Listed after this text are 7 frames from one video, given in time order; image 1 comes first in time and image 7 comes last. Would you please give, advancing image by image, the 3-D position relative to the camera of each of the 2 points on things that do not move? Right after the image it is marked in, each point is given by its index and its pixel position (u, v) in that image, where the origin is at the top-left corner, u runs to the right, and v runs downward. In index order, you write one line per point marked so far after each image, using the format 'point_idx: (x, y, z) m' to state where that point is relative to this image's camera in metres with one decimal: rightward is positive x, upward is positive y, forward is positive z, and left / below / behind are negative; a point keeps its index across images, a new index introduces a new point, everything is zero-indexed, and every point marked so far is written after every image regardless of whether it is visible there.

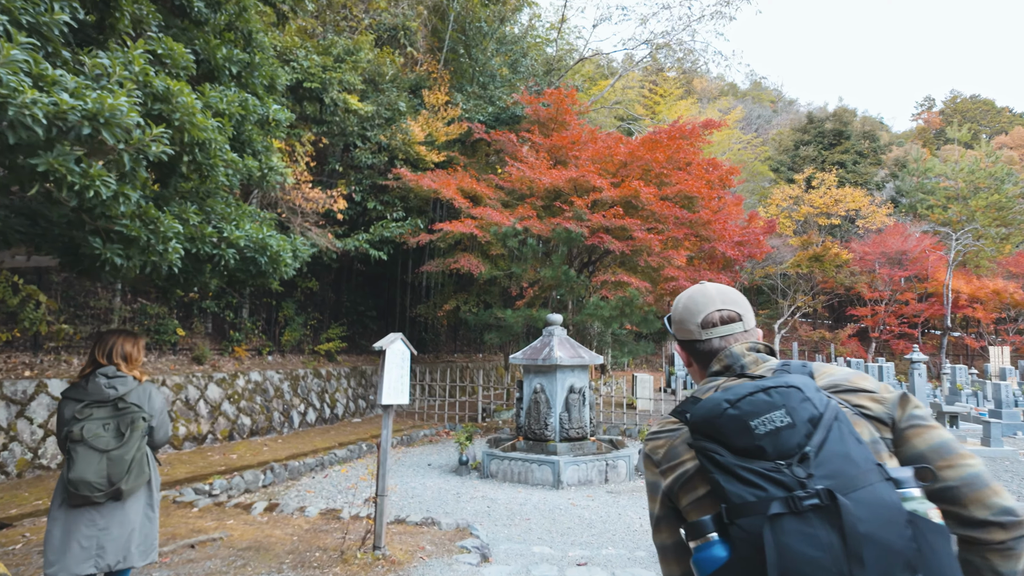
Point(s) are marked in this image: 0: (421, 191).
0: (-1.7, +1.8, +10.7) m
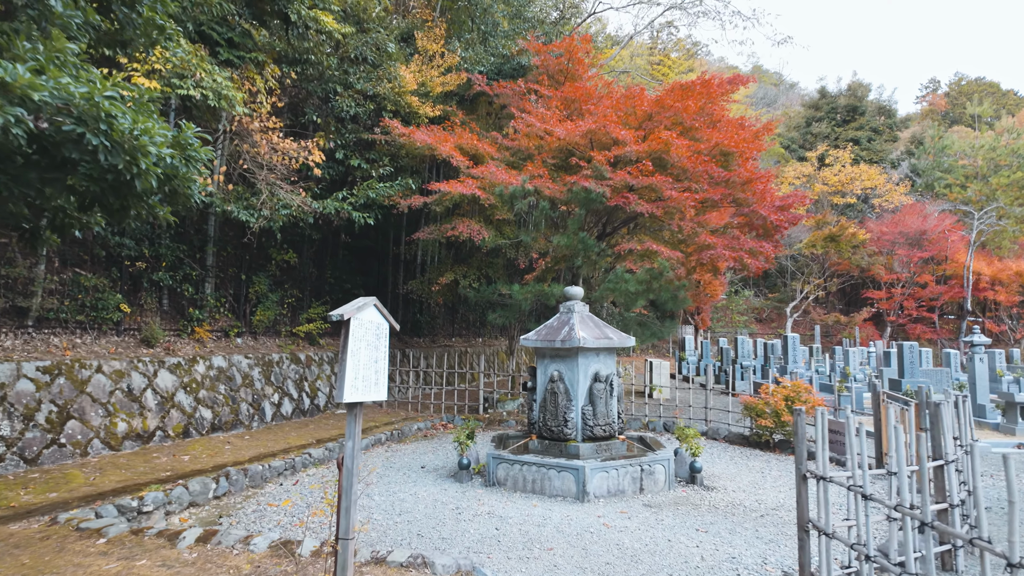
0: (-1.6, +2.2, +9.2) m
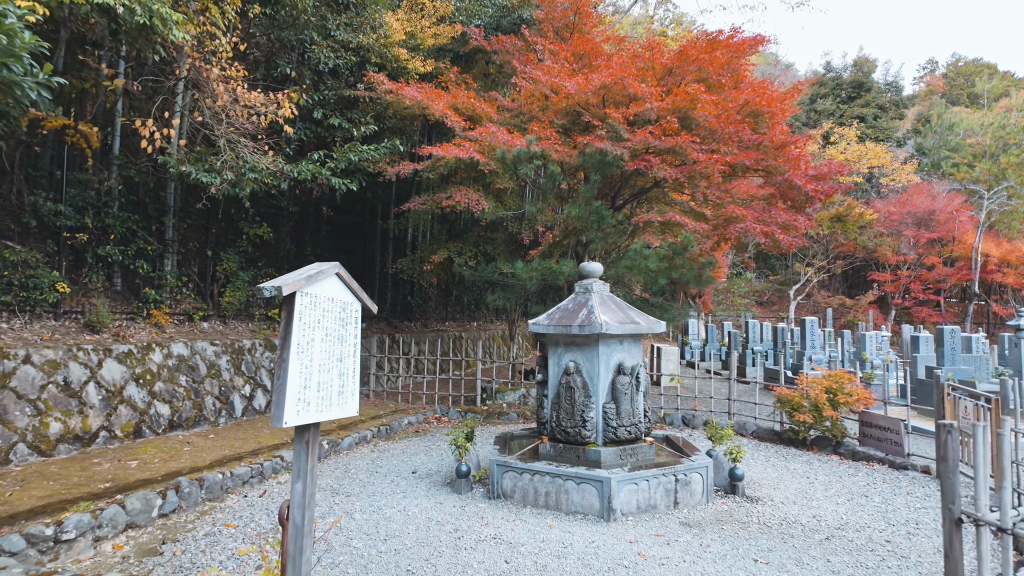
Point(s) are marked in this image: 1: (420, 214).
0: (-1.5, +2.5, +8.1) m
1: (-1.4, +1.1, +8.7) m
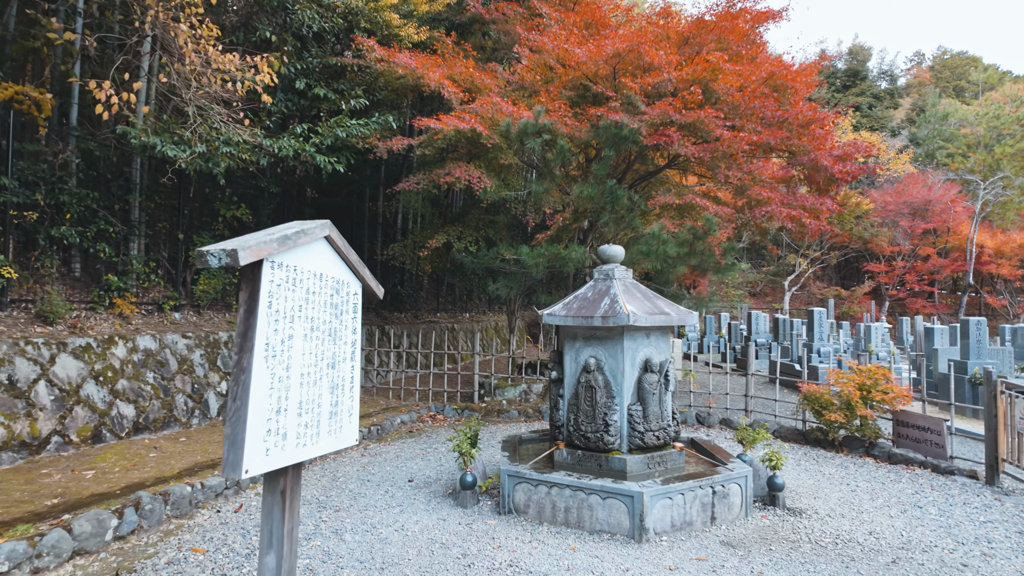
0: (-1.5, +2.7, +7.3) m
1: (-1.3, +1.3, +8.0) m
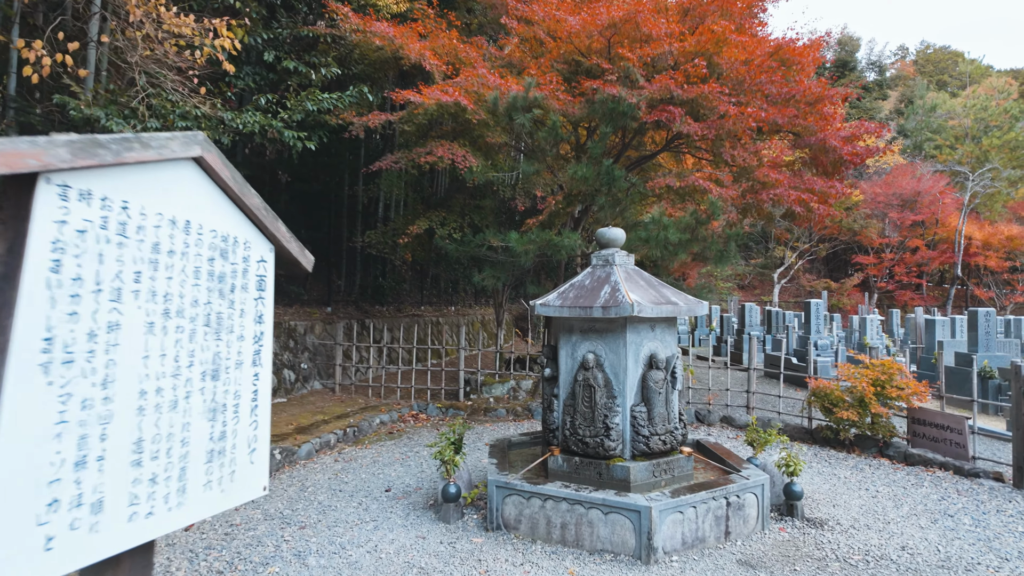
0: (-1.6, +2.8, +6.7) m
1: (-1.5, +1.4, +7.4) m
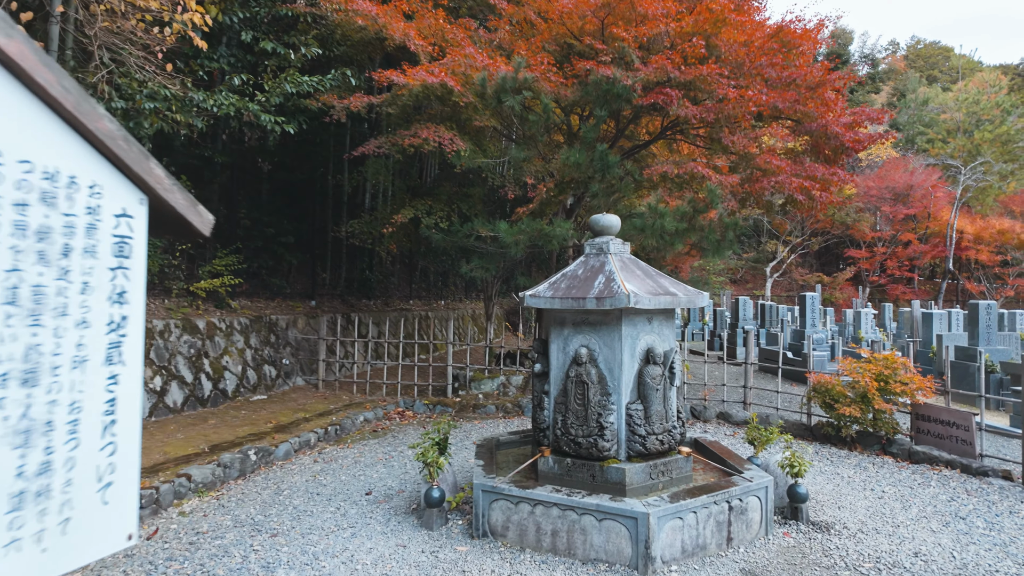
0: (-1.8, +2.9, +6.4) m
1: (-1.6, +1.5, +7.1) m
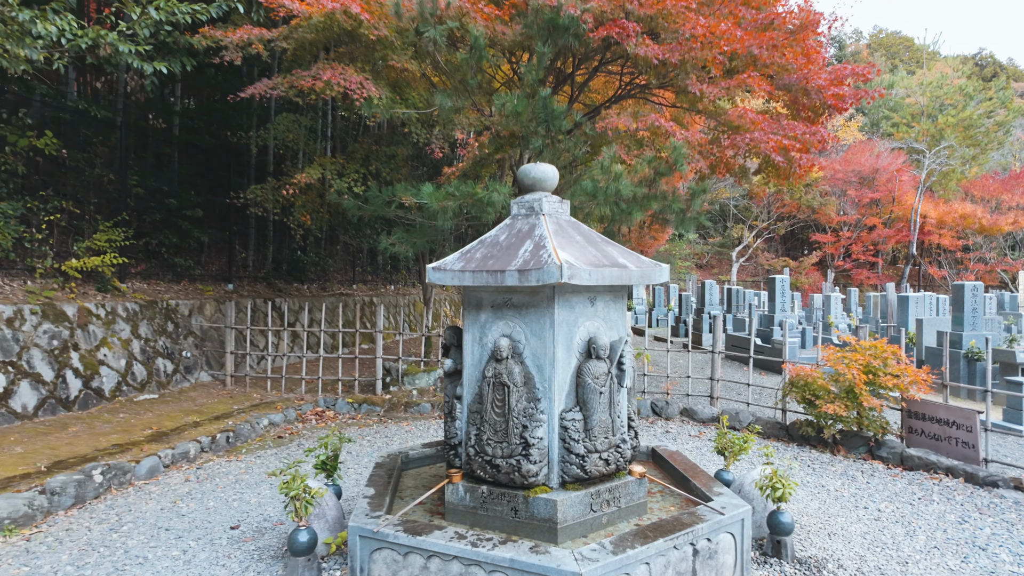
0: (-2.4, +3.1, +5.2) m
1: (-2.3, +1.7, +6.0) m
